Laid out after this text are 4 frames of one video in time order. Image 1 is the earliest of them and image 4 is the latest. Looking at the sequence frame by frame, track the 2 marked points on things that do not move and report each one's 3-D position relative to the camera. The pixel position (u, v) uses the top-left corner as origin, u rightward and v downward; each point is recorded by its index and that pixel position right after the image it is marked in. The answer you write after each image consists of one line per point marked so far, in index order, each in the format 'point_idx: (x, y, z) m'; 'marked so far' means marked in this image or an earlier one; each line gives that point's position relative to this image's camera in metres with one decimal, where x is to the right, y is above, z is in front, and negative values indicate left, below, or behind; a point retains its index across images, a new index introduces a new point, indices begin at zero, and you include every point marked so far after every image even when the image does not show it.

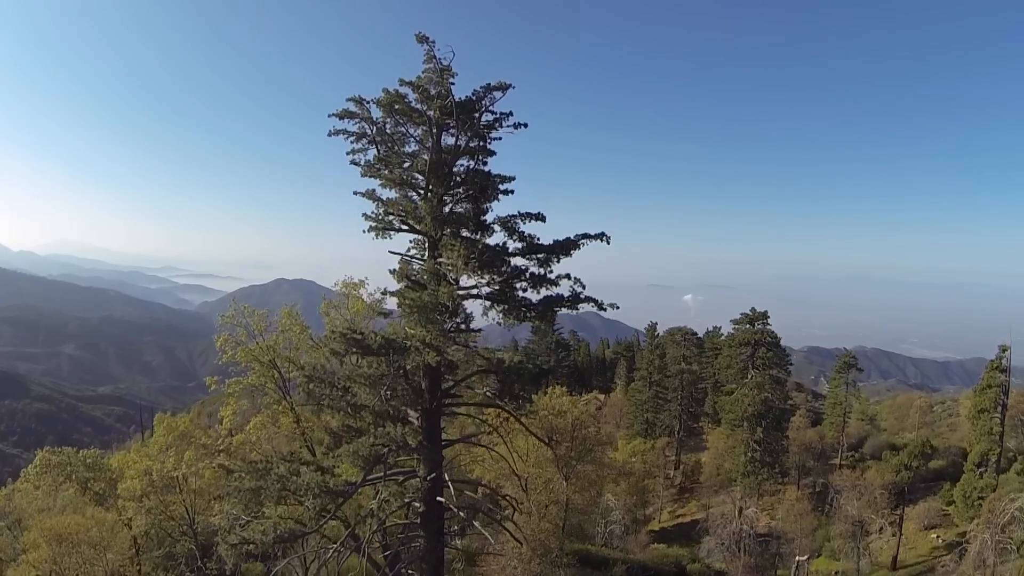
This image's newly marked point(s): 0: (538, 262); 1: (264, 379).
0: (+0.4, +0.4, +8.8) m
1: (-5.2, -1.9, +10.9) m
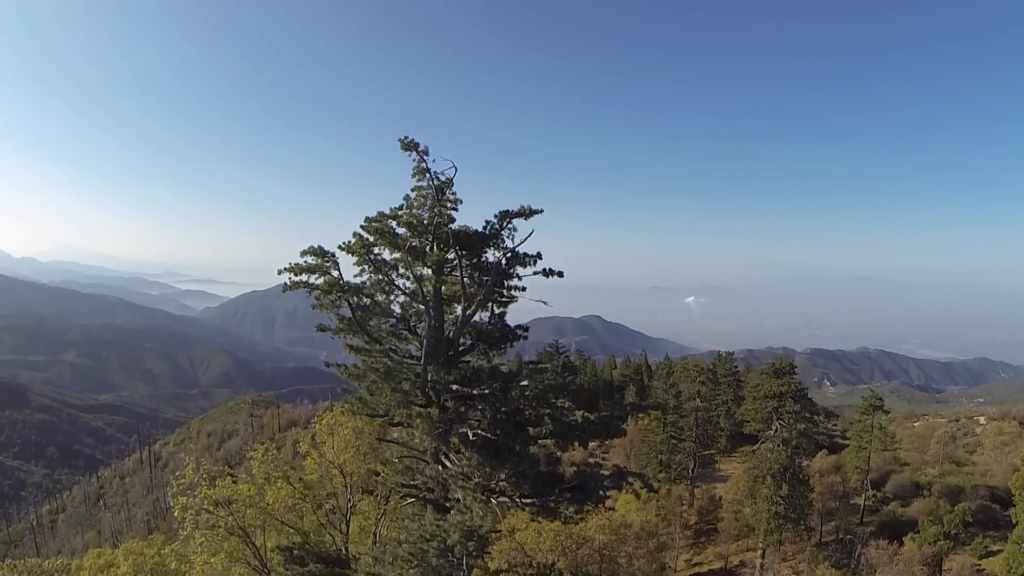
0: (+0.8, -2.1, +7.0) m
1: (-4.8, -4.4, +9.1) m
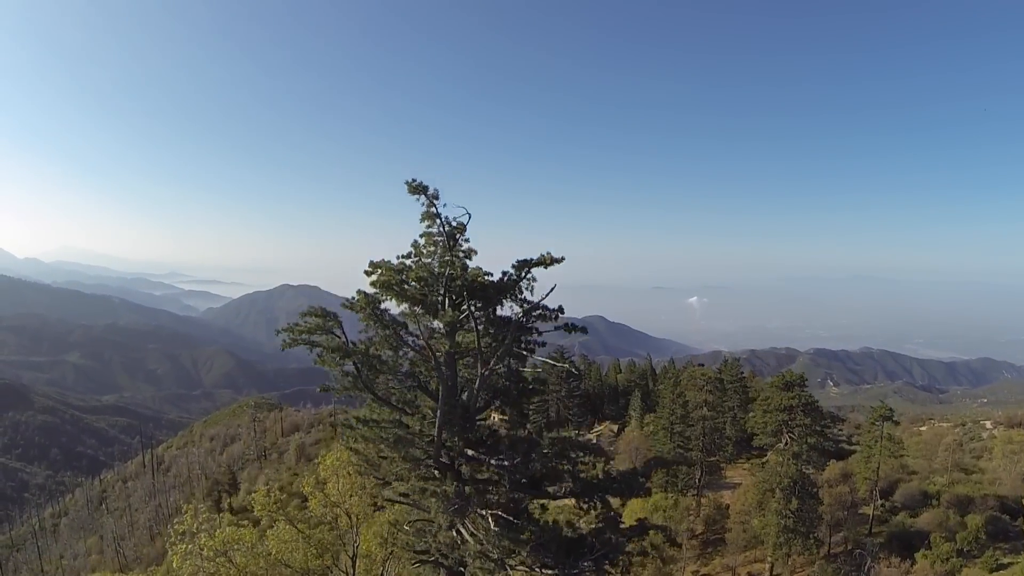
0: (+1.0, -2.7, +6.7) m
1: (-4.6, -5.0, +8.8) m
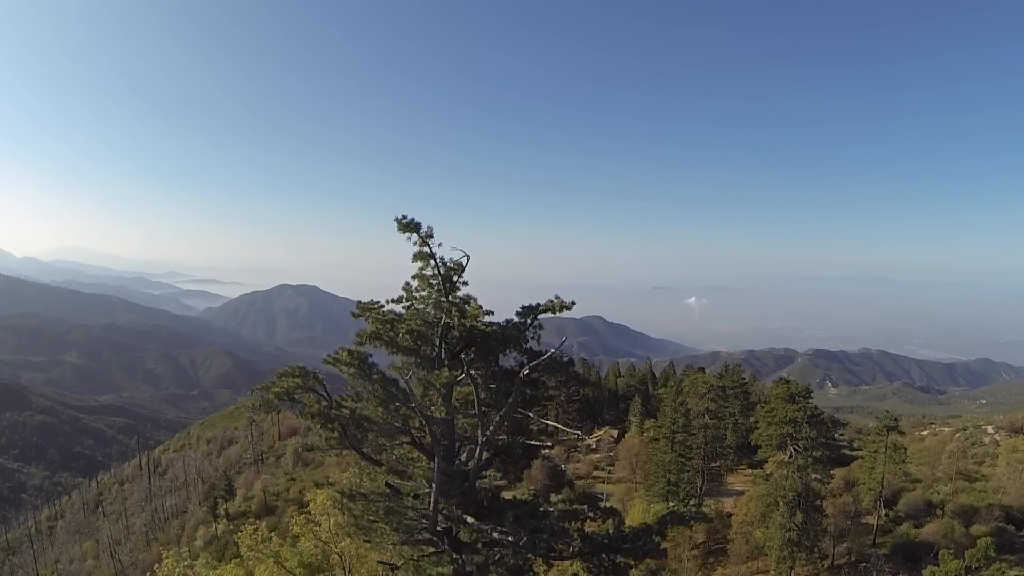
0: (+1.0, -3.2, +6.2) m
1: (-4.6, -5.5, +8.2) m
